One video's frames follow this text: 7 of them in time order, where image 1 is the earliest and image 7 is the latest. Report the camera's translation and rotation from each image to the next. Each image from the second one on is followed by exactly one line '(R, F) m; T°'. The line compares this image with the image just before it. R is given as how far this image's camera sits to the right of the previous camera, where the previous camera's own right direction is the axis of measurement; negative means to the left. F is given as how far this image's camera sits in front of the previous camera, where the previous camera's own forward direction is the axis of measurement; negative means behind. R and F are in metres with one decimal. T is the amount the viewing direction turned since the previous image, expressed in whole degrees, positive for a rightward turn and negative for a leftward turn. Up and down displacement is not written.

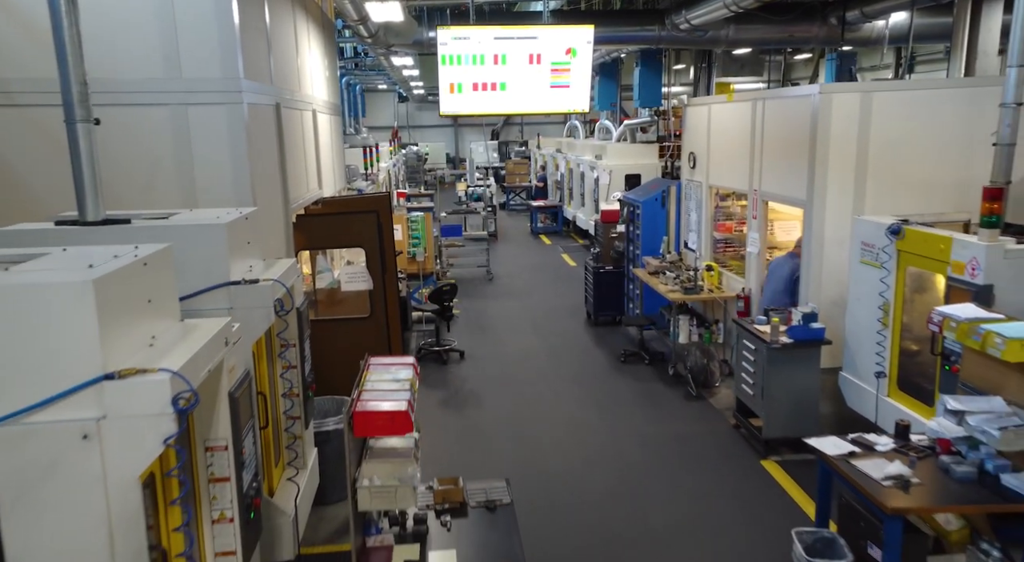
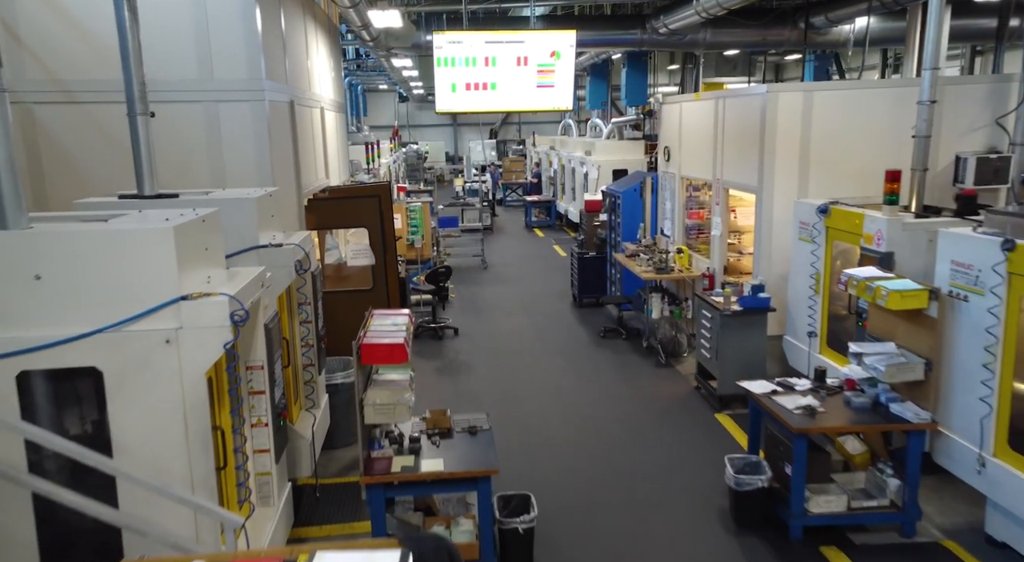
(+0.1, -0.7) m; 0°
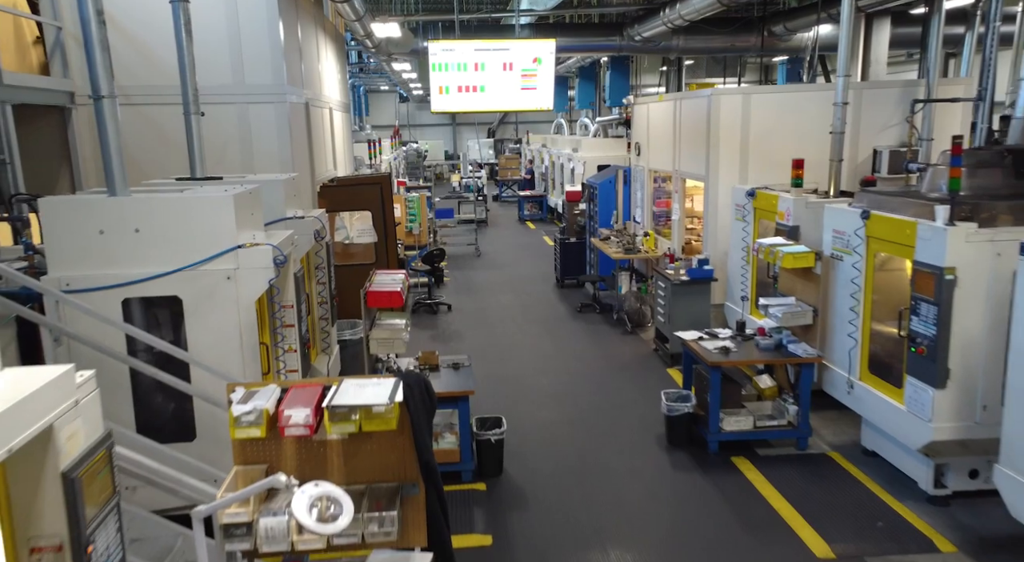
(+0.2, -1.0) m; 0°
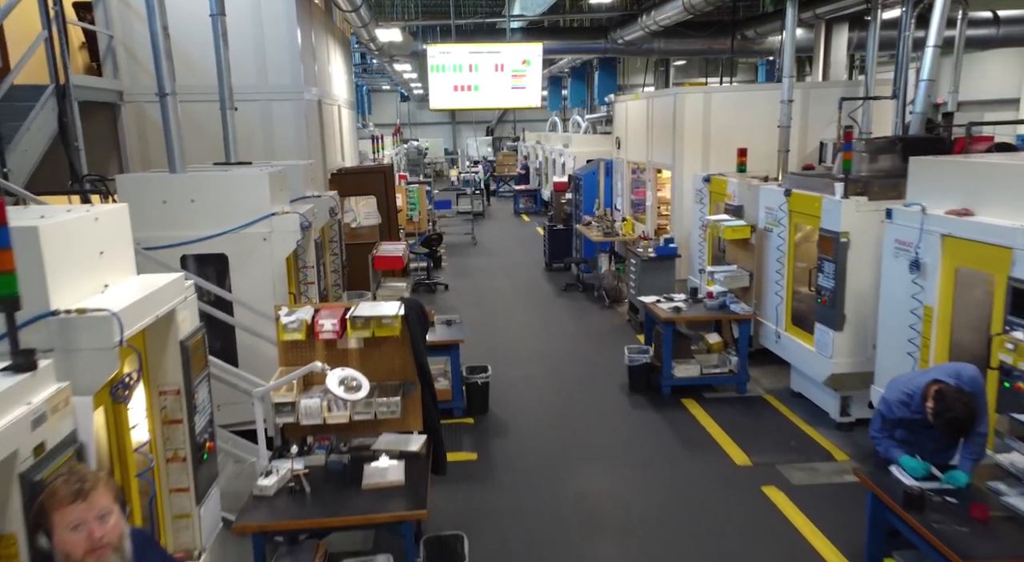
(+0.1, -0.9) m; 0°
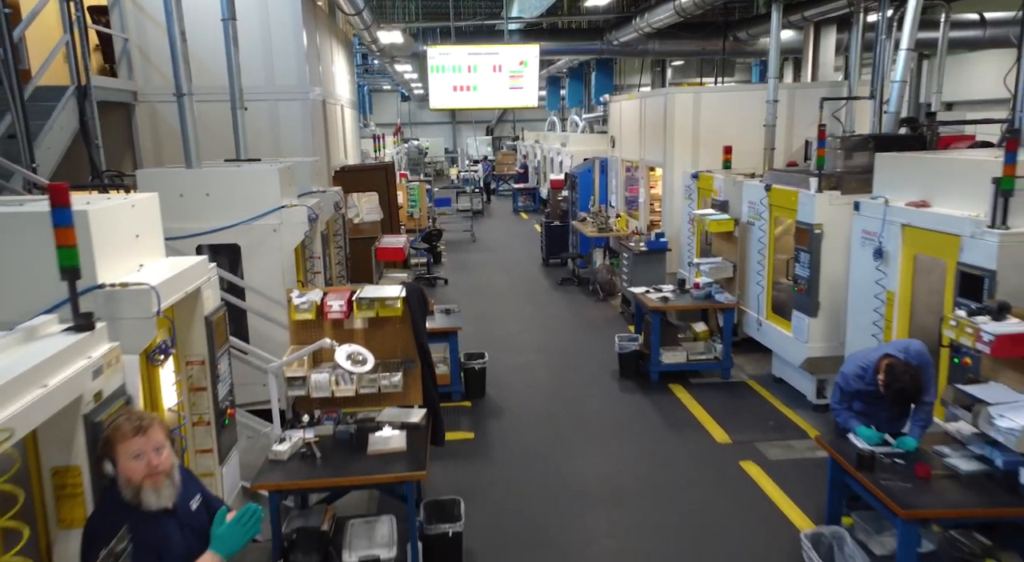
(0.0, -0.3) m; 0°
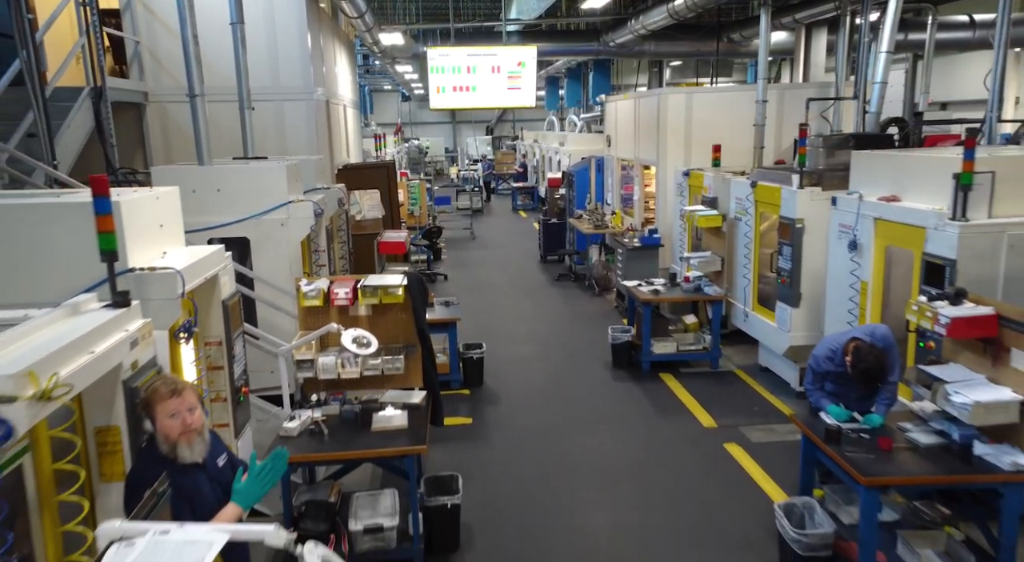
(0.0, -0.3) m; 0°
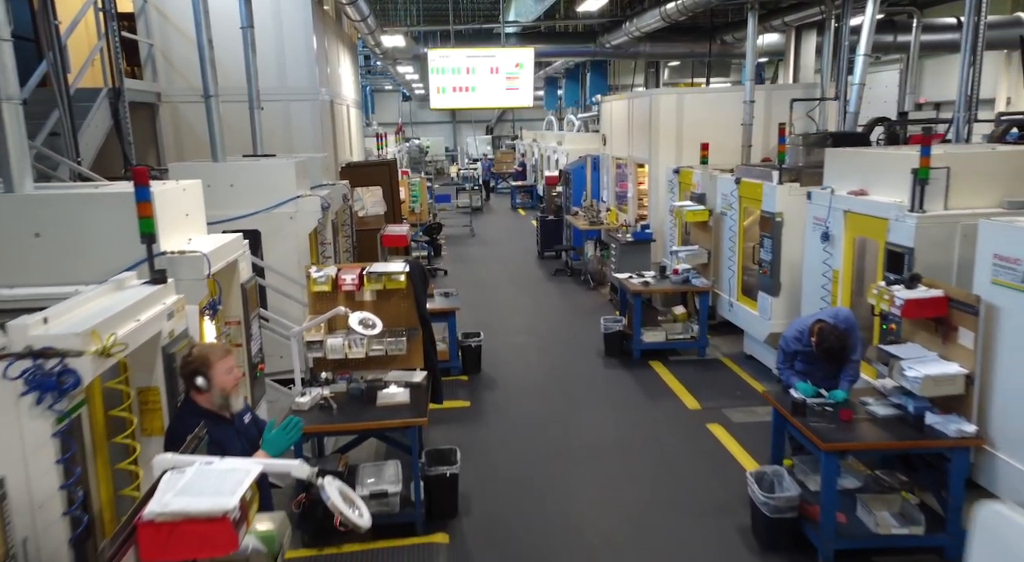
(0.0, -0.3) m; 0°
